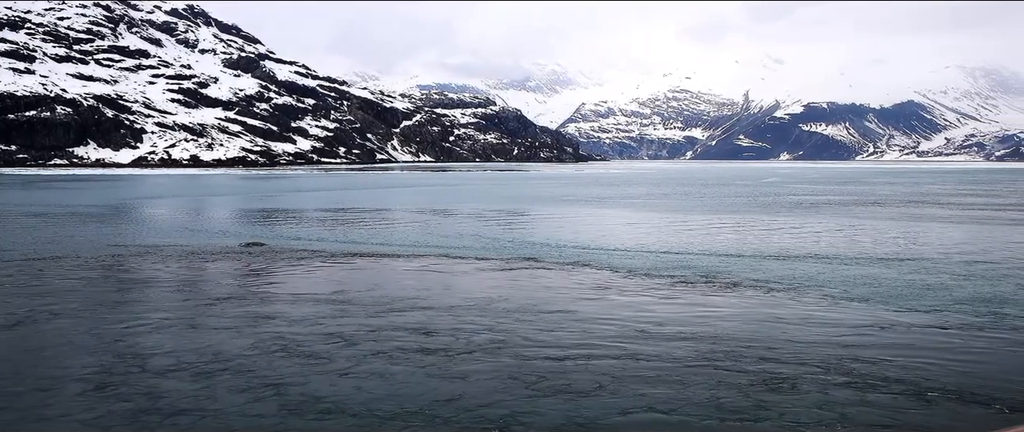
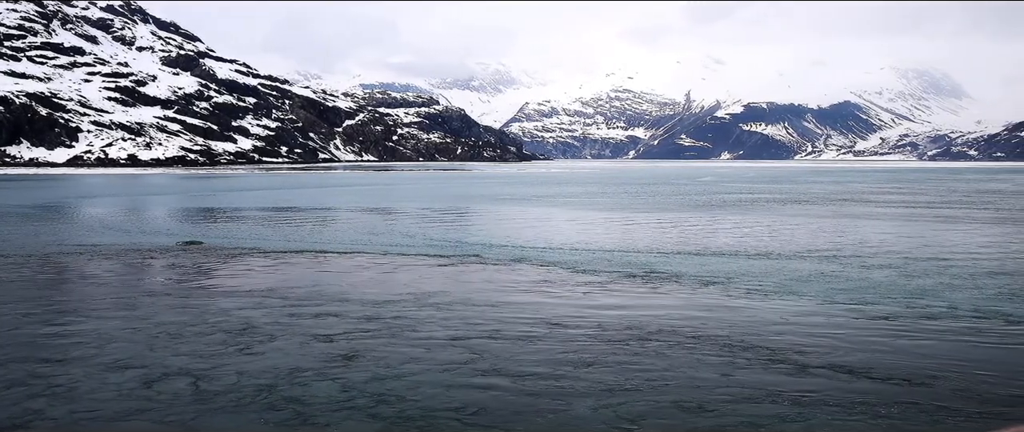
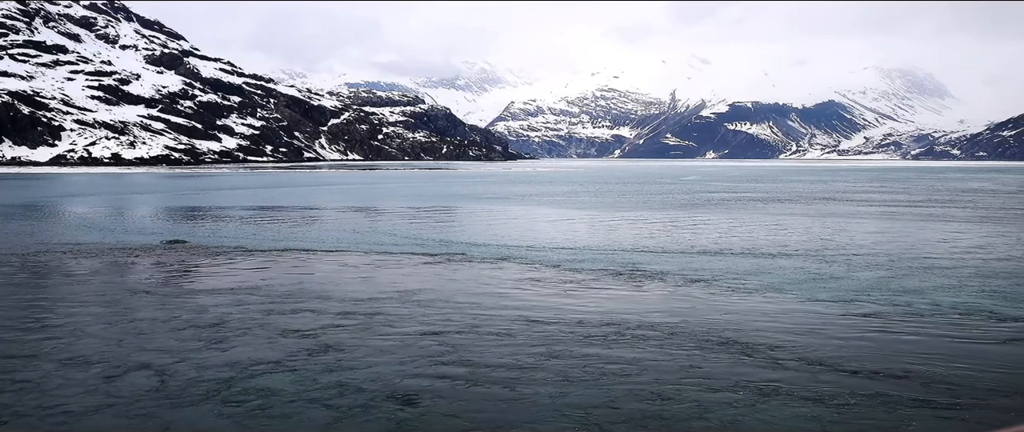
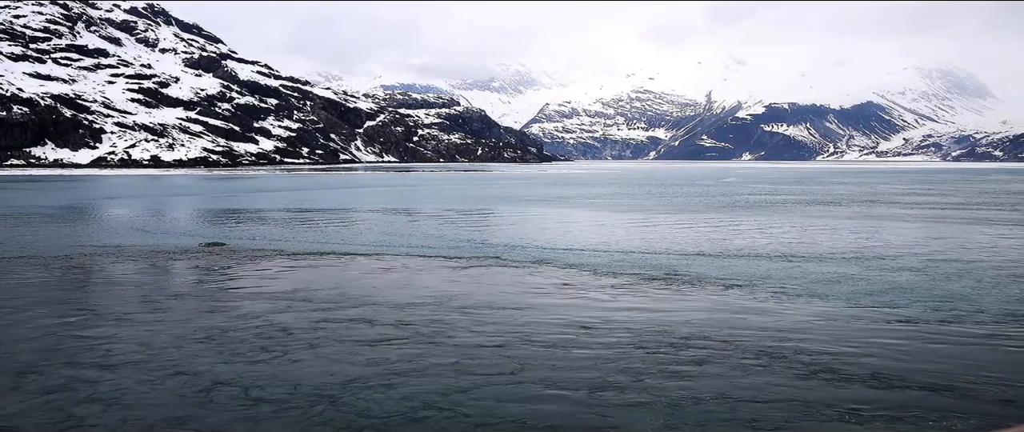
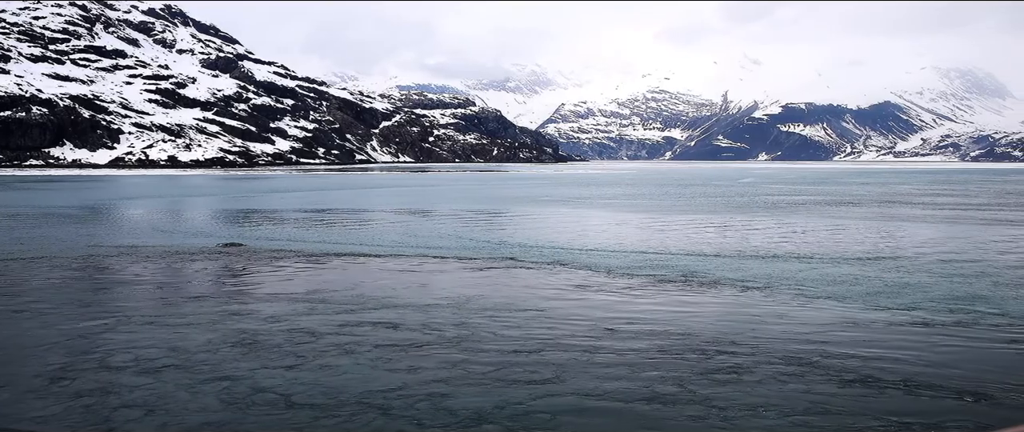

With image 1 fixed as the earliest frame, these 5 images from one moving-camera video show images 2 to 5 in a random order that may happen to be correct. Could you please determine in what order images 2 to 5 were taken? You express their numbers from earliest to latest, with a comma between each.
5, 4, 2, 3
